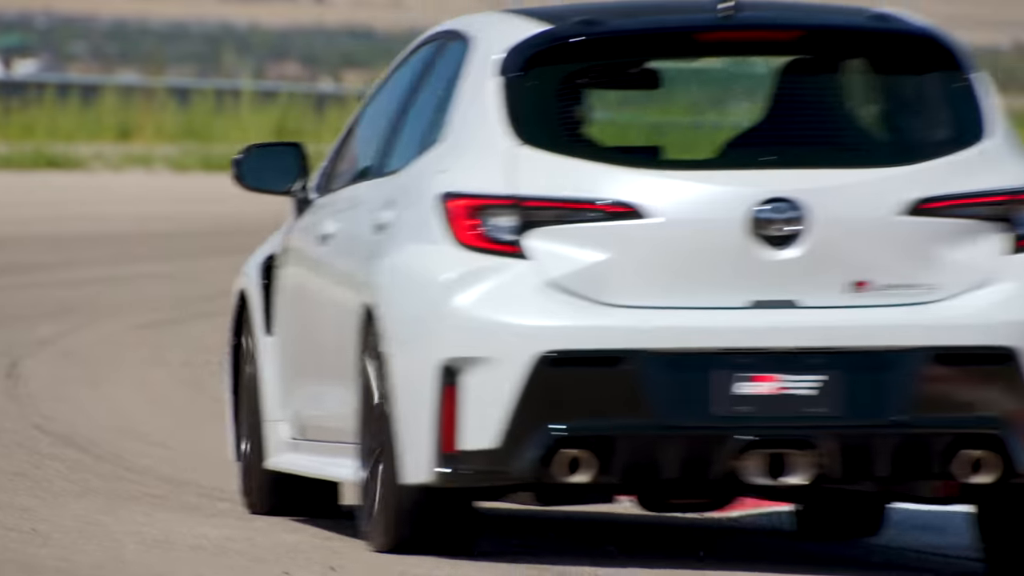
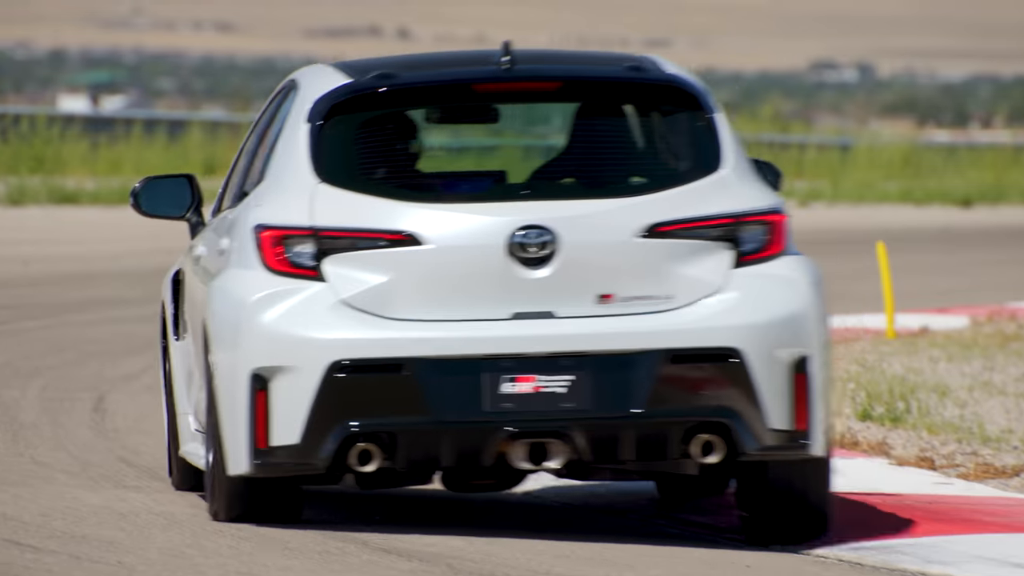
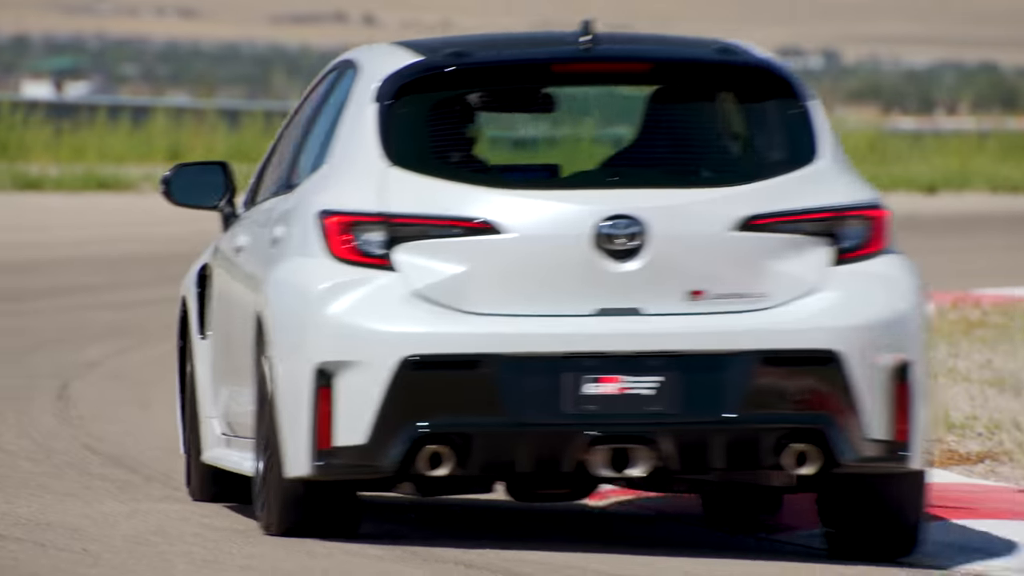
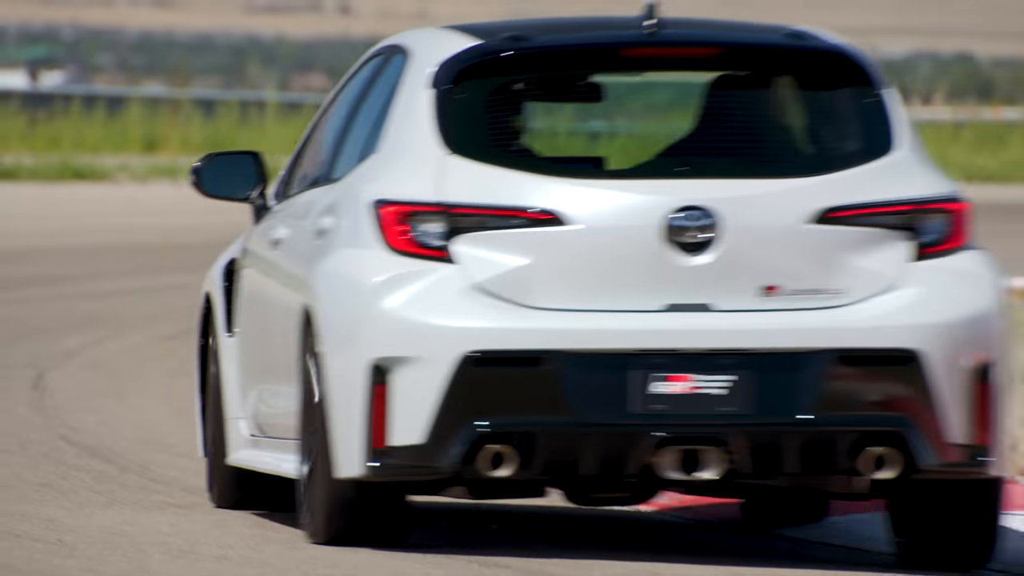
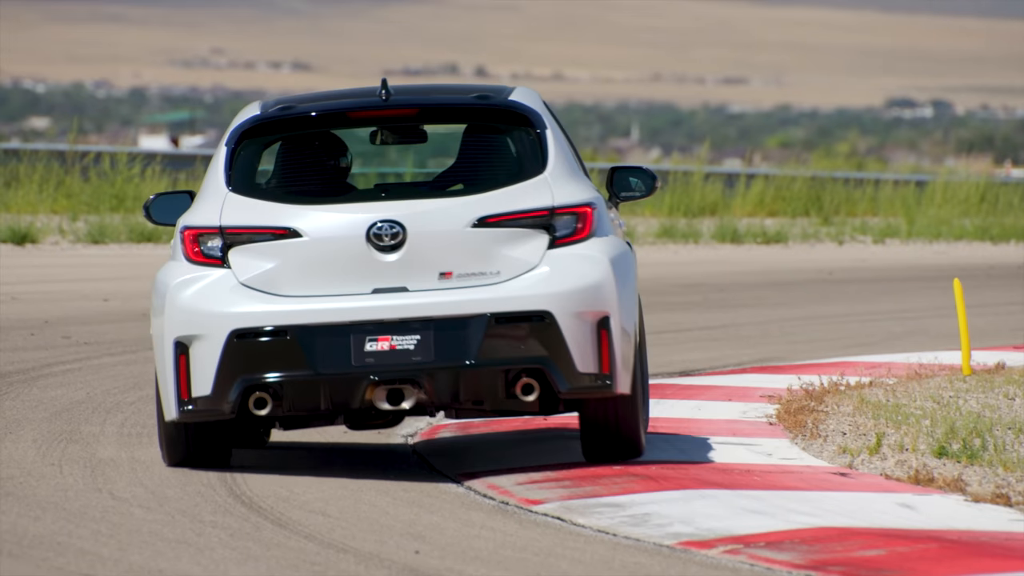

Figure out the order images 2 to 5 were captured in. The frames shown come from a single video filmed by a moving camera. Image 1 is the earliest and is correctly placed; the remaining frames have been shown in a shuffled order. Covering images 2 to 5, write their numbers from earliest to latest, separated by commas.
4, 3, 2, 5
